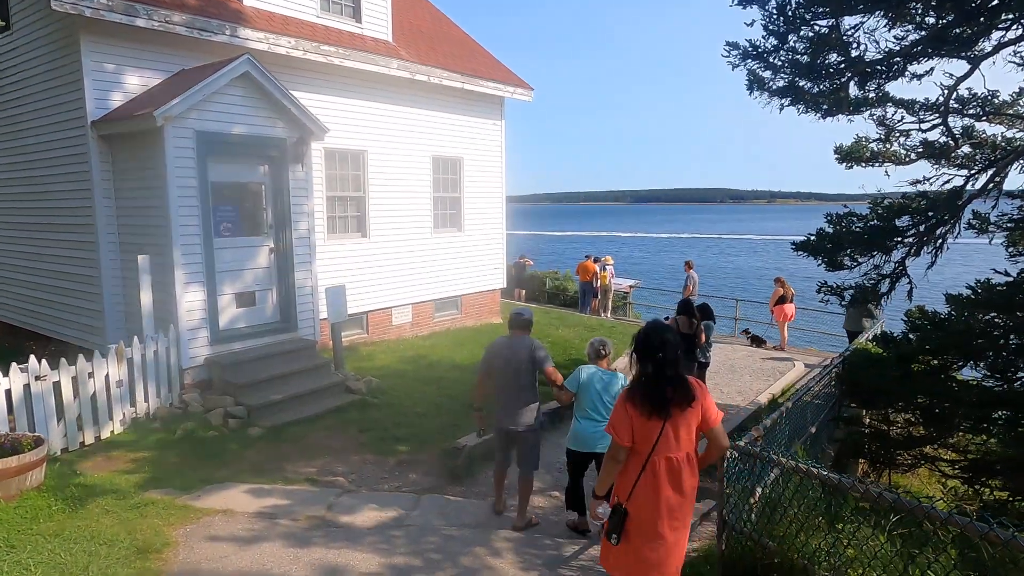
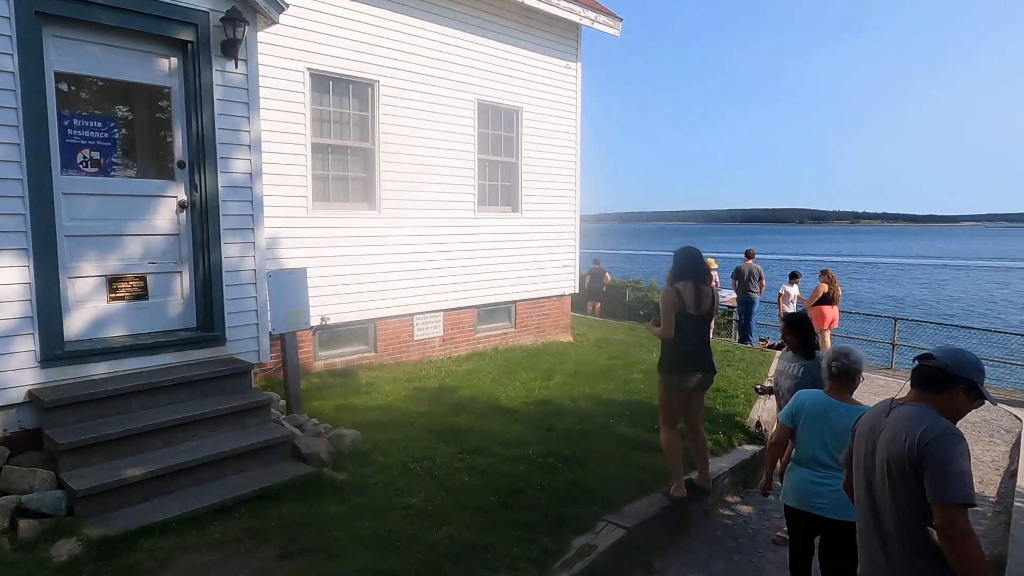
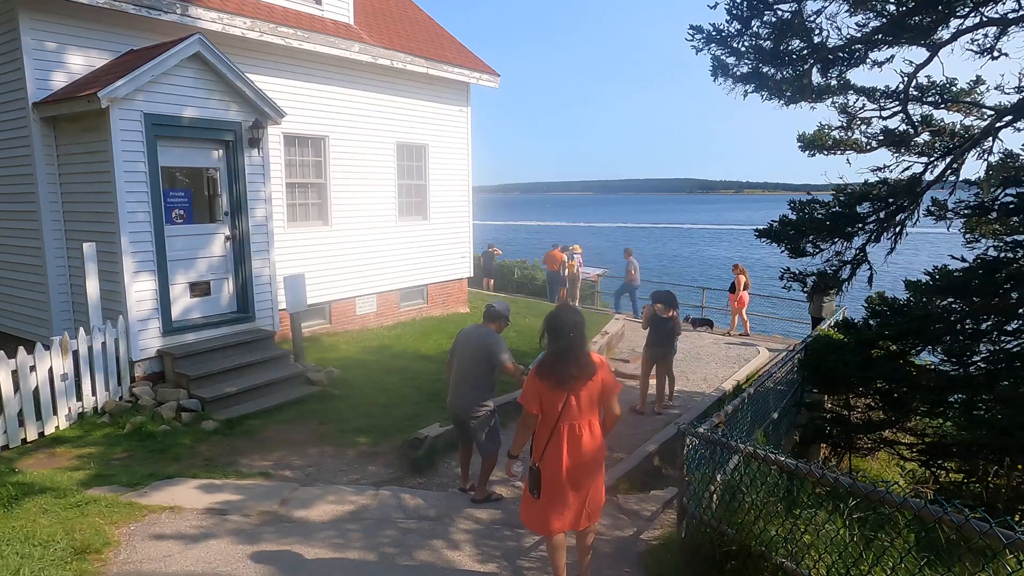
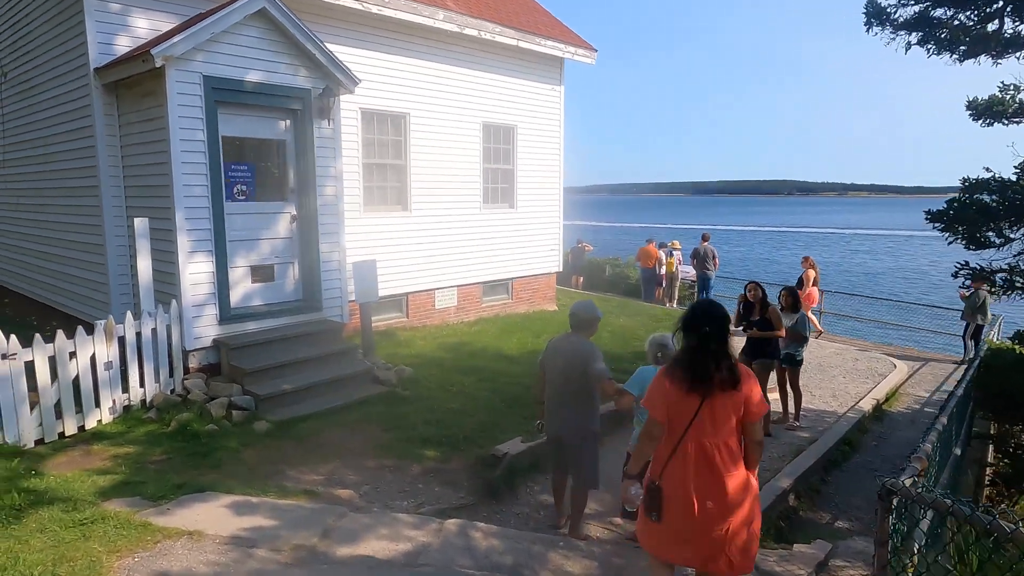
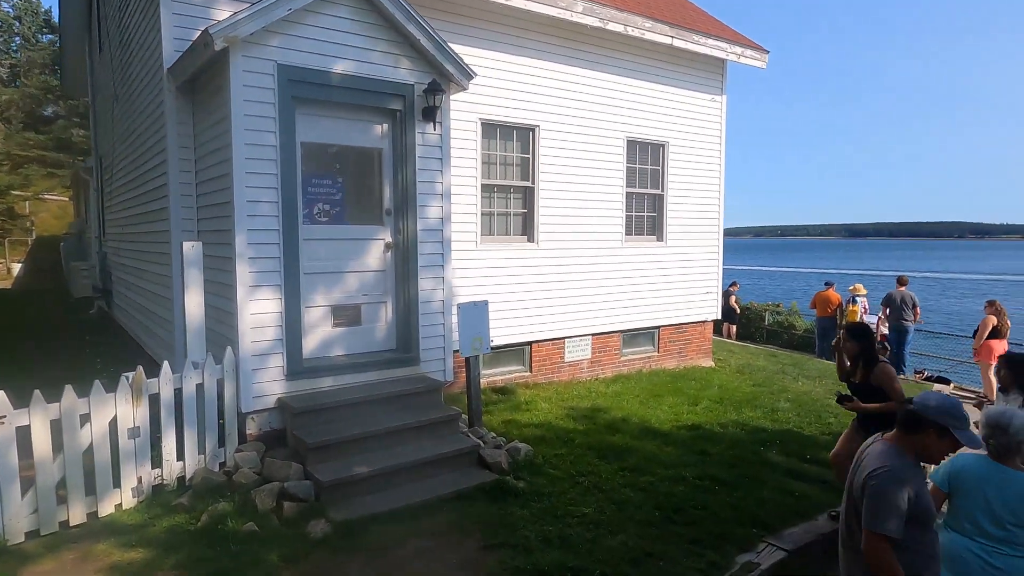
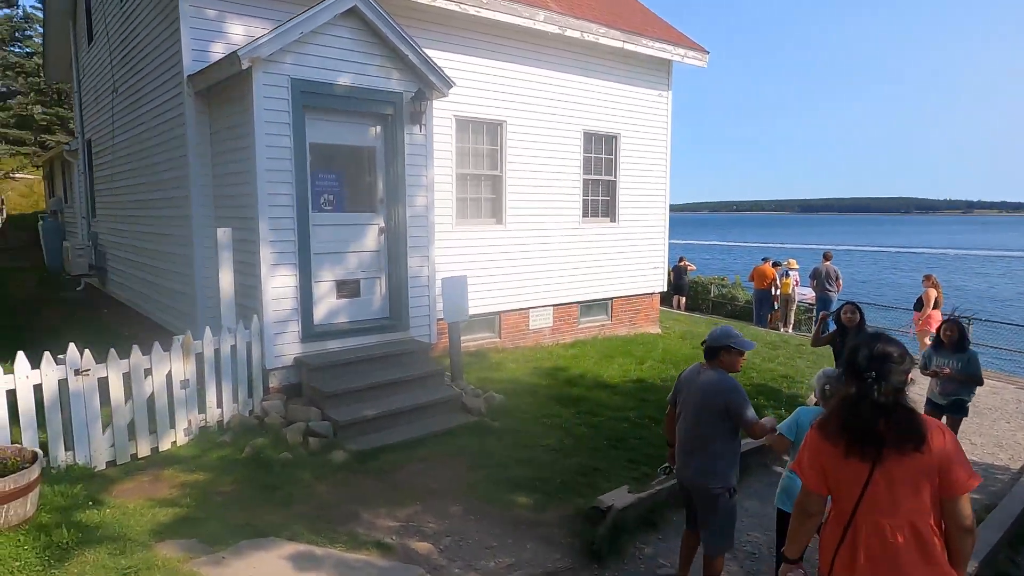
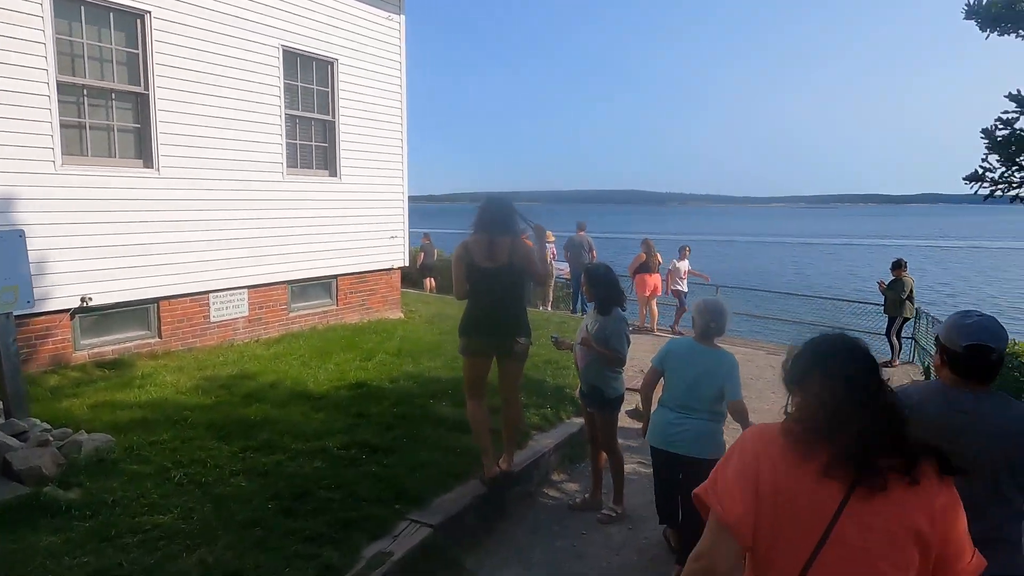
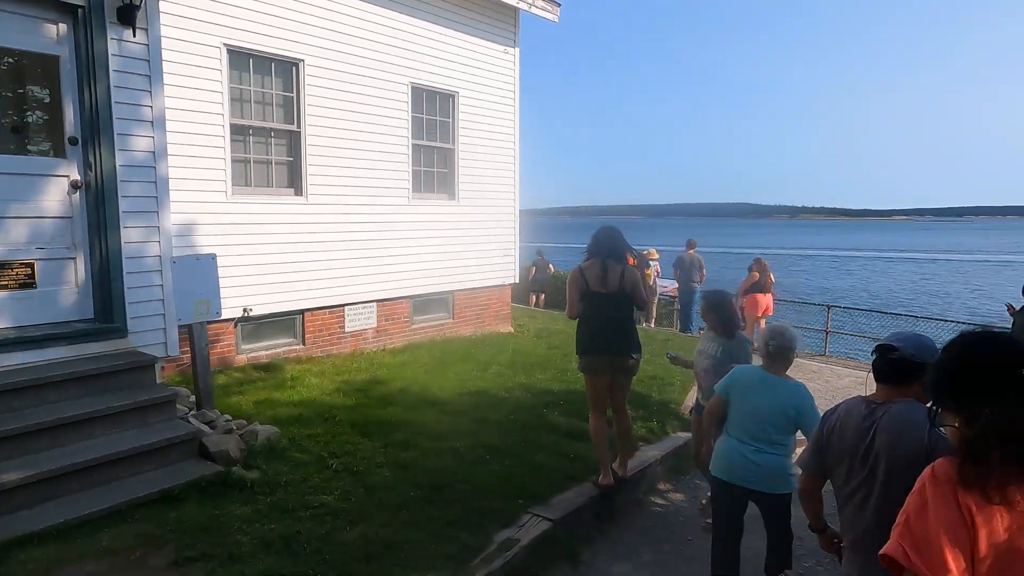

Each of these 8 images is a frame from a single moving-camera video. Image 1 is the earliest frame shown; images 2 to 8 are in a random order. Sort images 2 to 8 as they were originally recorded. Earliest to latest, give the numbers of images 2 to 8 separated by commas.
3, 4, 6, 5, 2, 8, 7
